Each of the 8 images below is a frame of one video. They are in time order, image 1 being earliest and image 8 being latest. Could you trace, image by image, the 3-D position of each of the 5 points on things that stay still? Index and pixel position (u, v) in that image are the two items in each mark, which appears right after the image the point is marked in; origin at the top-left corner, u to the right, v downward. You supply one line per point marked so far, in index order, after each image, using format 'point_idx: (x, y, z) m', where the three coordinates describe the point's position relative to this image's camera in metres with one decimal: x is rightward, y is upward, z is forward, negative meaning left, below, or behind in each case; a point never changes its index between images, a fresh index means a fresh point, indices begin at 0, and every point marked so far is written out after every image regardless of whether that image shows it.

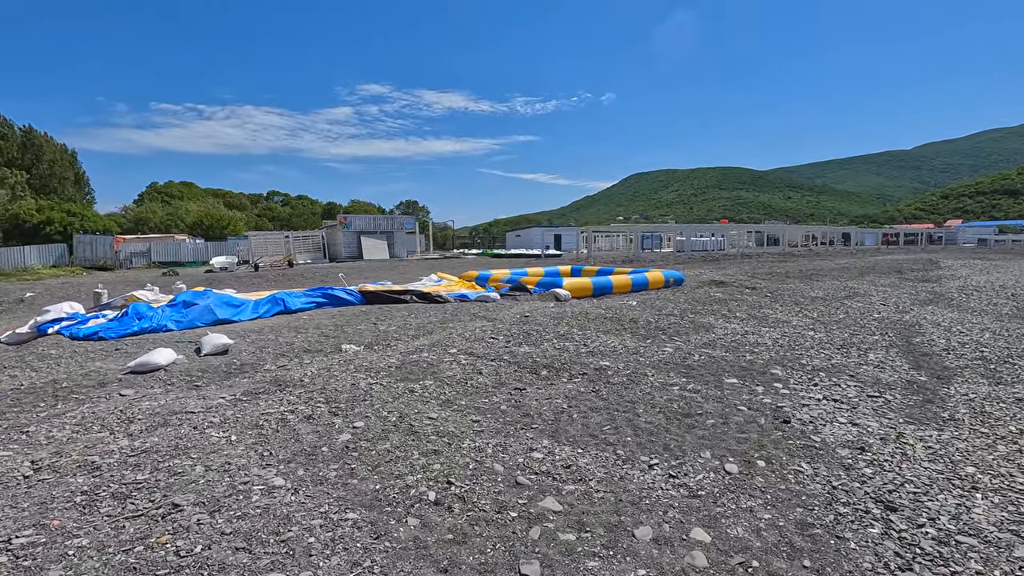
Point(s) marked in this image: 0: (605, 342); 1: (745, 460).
0: (+1.7, -1.0, +10.0) m
1: (+2.0, -1.5, +4.7) m
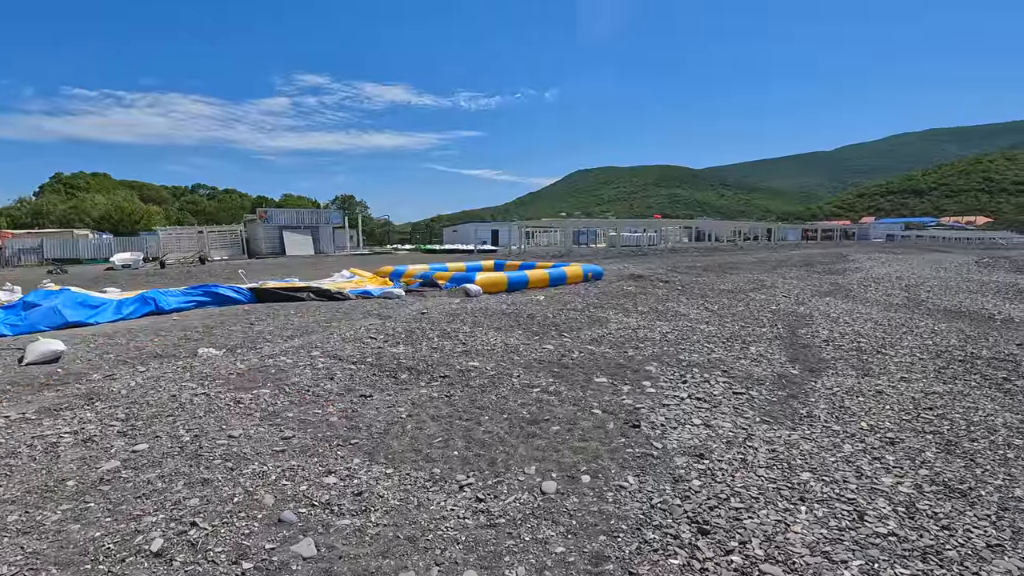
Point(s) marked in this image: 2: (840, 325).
0: (-0.4, -0.9, +9.3) m
1: (+0.4, -1.5, +4.1) m
2: (+6.8, -0.7, +11.1) m
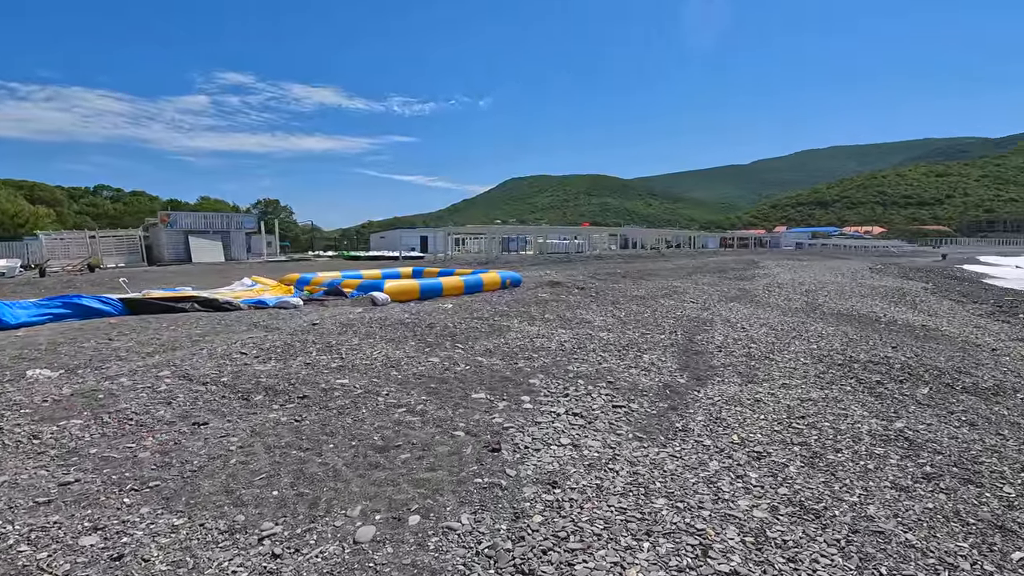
0: (-2.2, -1.1, +8.6) m
1: (-0.8, -1.5, +3.6) m
2: (+4.7, -0.9, +11.2) m
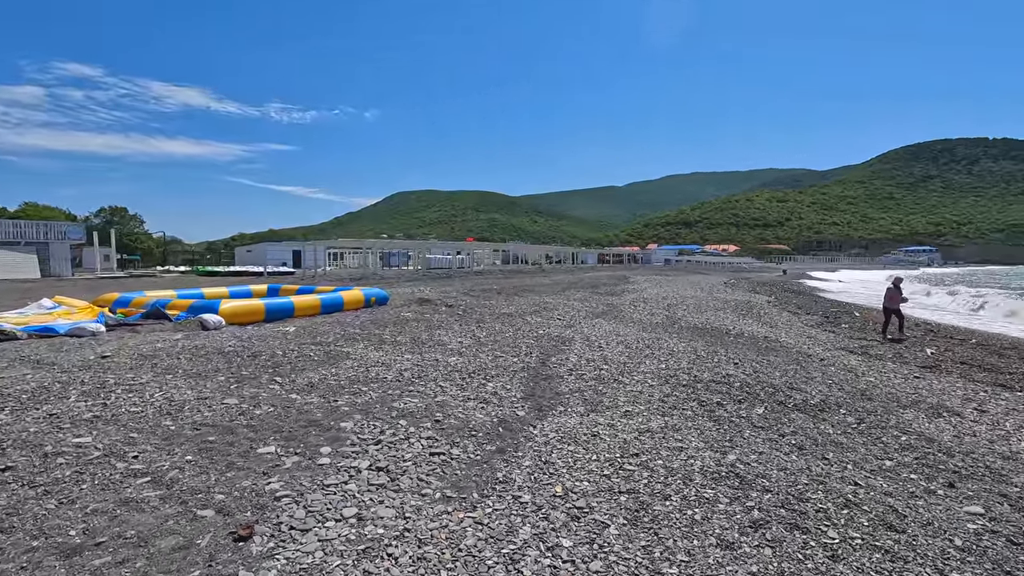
0: (-4.6, -1.4, +6.9) m
1: (-2.1, -1.7, +2.3) m
2: (+1.6, -1.2, +10.9) m
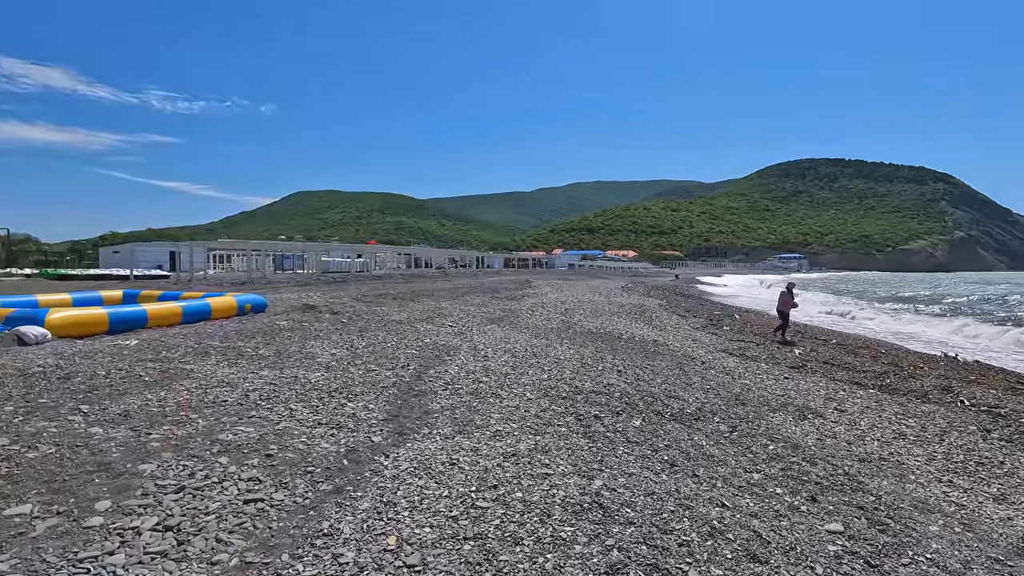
0: (-6.1, -1.5, +5.3) m
1: (-2.9, -1.8, +1.1) m
2: (-0.7, -1.3, +10.3) m
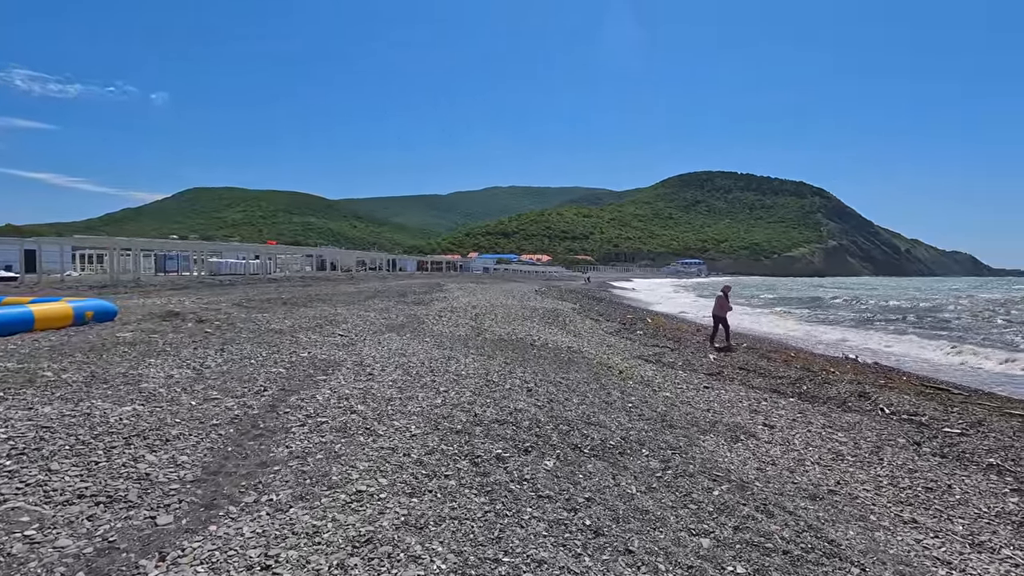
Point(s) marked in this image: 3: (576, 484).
0: (-7.0, -1.5, +2.6) m
1: (-3.2, -1.7, -1.0) m
2: (-2.4, -1.4, +8.4) m
3: (+0.6, -1.7, +4.8) m
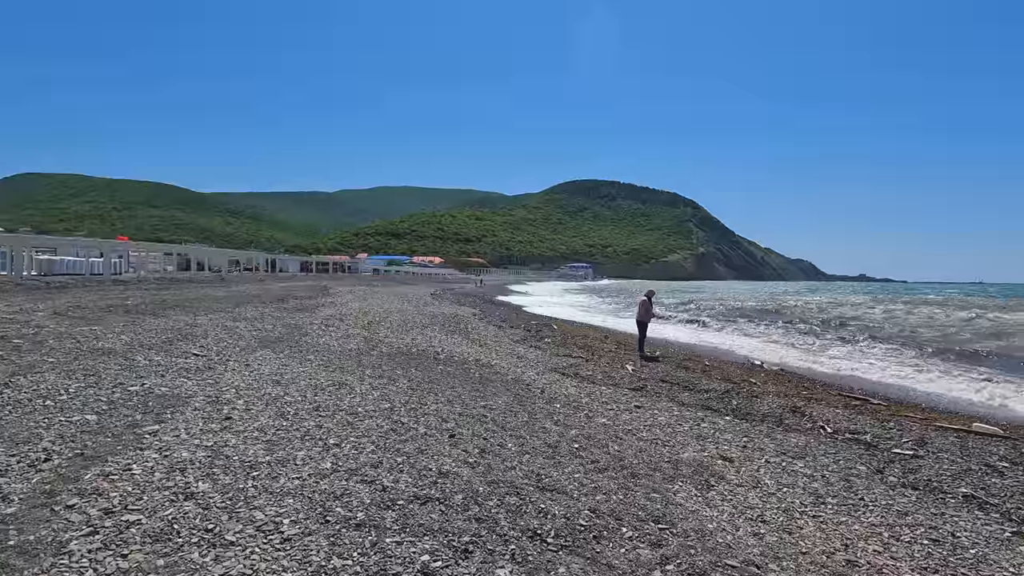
0: (-6.8, -1.6, -0.5) m
1: (-2.3, -1.8, -3.3) m
2: (-3.4, -1.5, +6.1) m
3: (+0.2, -1.9, +3.0) m
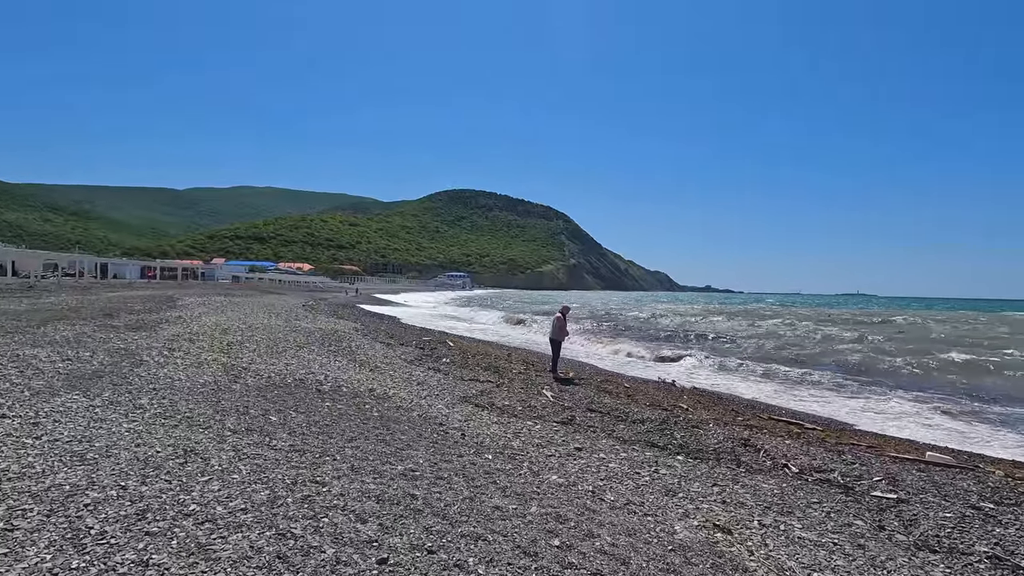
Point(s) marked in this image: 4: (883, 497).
0: (-5.4, -1.7, -4.0) m
1: (-0.4, -1.9, -5.6) m
2: (-3.6, -1.8, +3.2) m
3: (+0.6, -2.1, +1.1) m
4: (+4.8, -2.7, +6.9) m
